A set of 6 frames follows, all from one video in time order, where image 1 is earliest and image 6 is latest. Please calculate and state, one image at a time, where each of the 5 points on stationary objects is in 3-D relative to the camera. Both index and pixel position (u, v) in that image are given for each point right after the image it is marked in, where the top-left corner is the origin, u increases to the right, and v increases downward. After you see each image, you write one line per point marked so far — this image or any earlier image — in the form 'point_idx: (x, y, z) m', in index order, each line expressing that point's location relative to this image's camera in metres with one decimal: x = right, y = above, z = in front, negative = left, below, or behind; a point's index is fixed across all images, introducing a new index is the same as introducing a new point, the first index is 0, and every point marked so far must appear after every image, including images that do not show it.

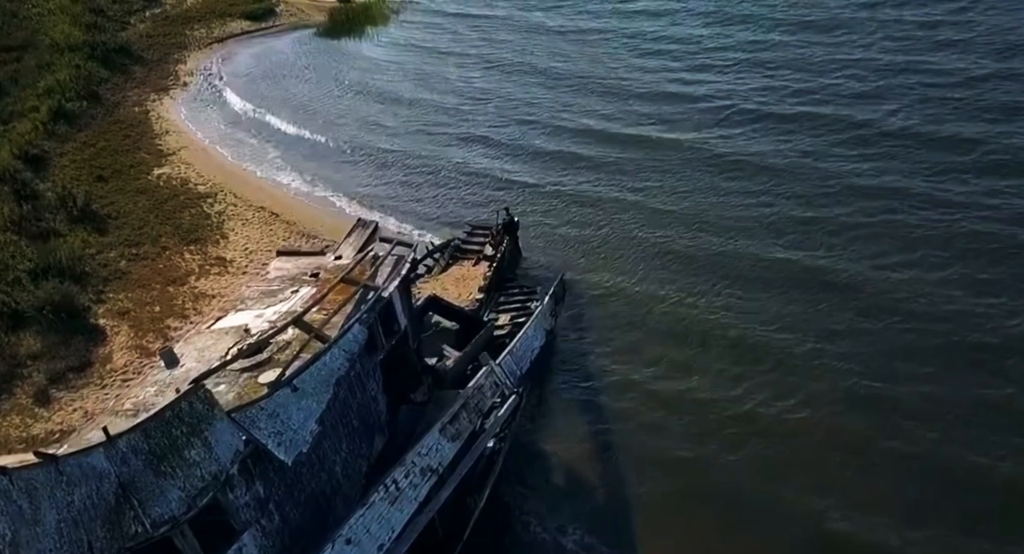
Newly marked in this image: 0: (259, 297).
0: (-4.8, -0.4, +15.4) m
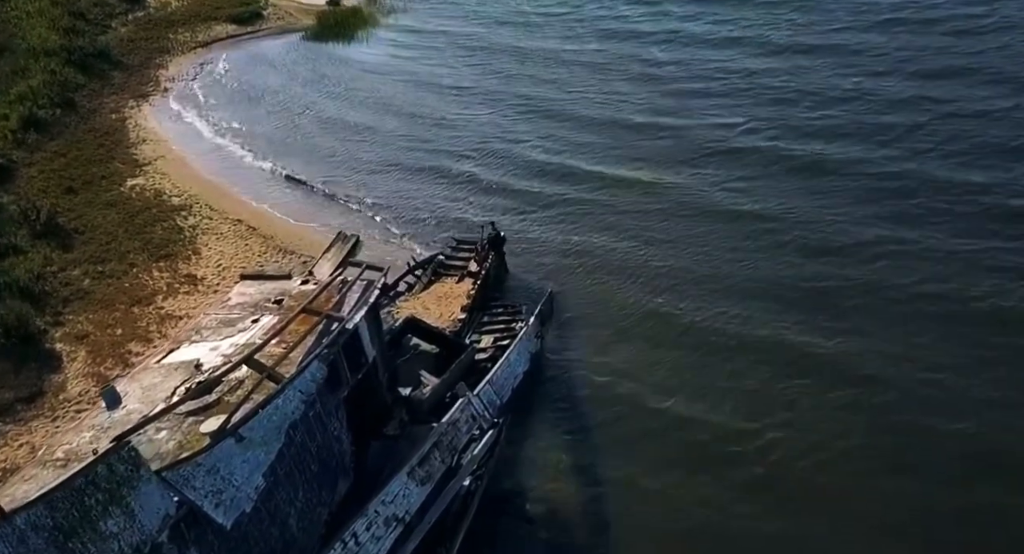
0: (-5.2, -0.9, +14.3) m
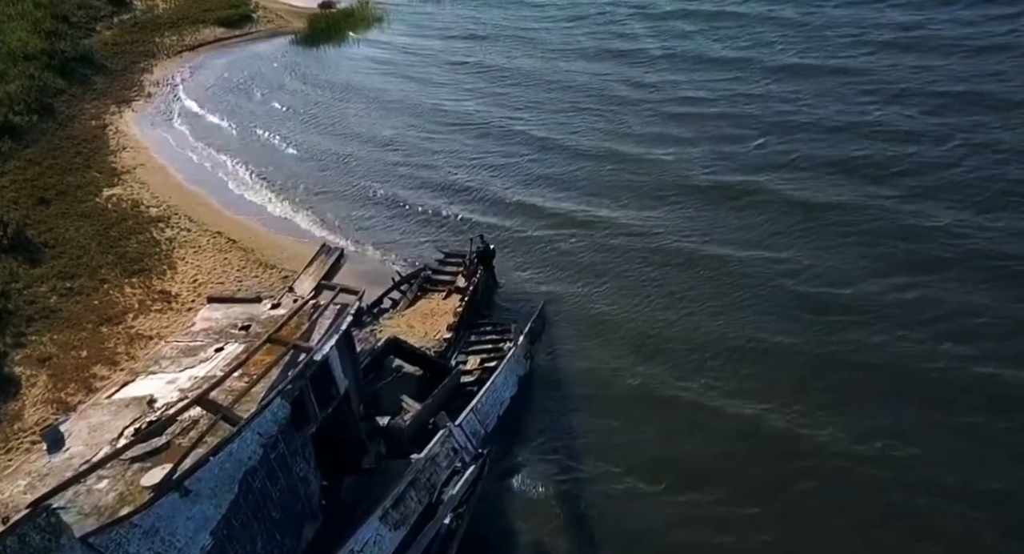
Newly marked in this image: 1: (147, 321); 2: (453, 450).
0: (-5.5, -1.3, +13.4) m
1: (-9.0, -1.1, +20.0) m
2: (-1.1, -3.2, +15.2) m
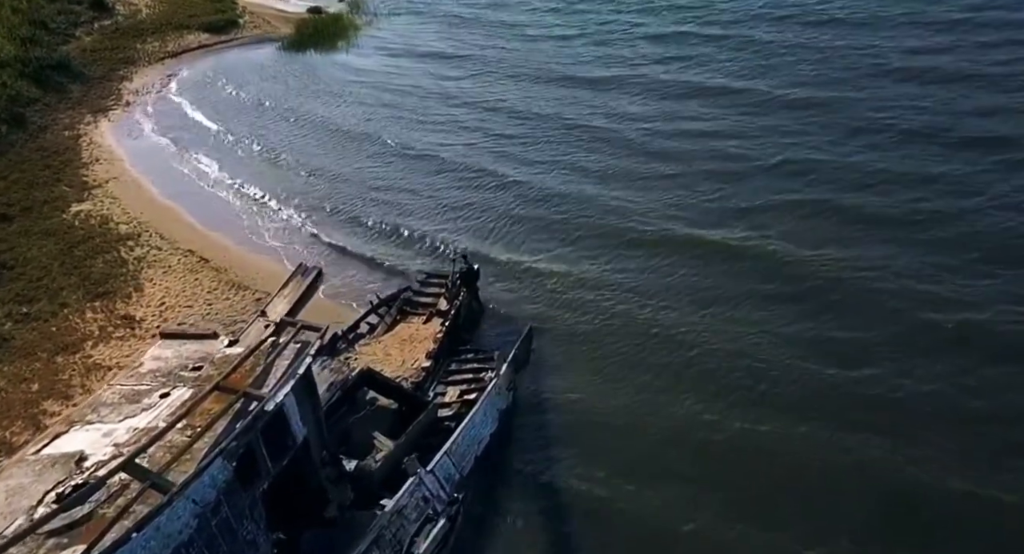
0: (-5.9, -1.9, +12.2) m
1: (-9.5, -1.7, +18.9) m
2: (-1.5, -3.8, +14.0) m
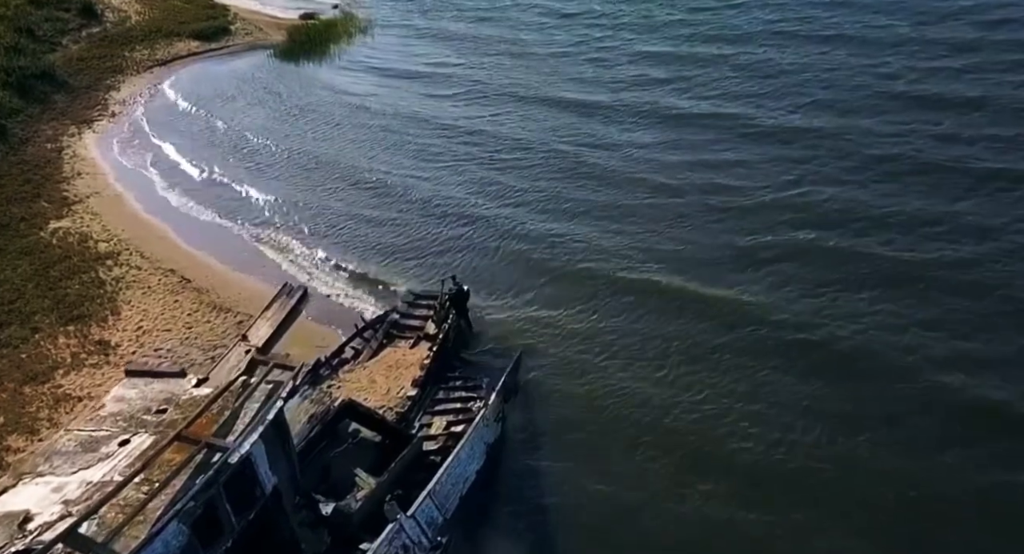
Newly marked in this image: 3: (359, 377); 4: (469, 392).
0: (-6.2, -2.4, +11.5) m
1: (-9.7, -2.2, +18.1) m
2: (-1.8, -4.4, +13.2) m
3: (-3.6, -2.4, +19.4) m
4: (-1.0, -2.7, +18.9) m
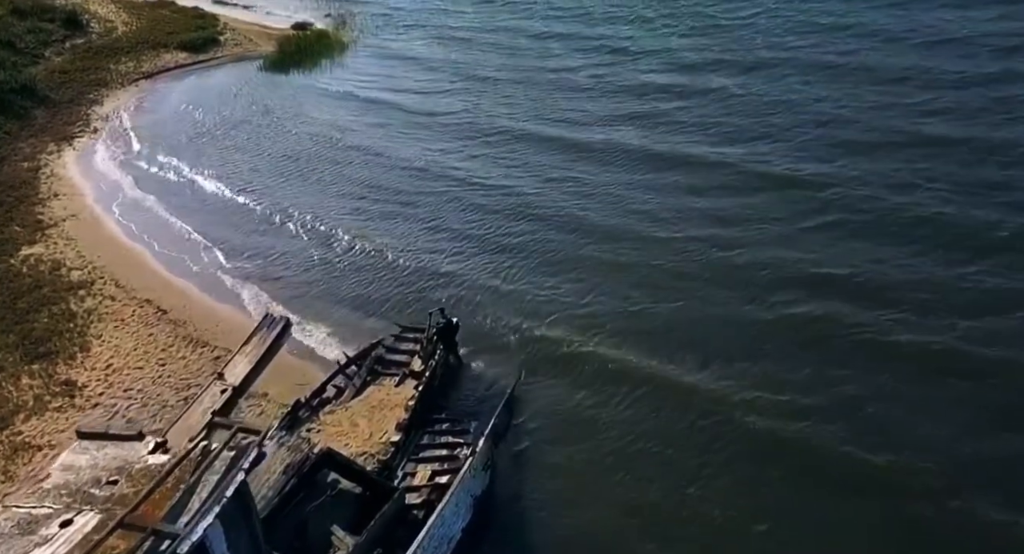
0: (-6.4, -3.3, +10.4) m
1: (-9.9, -3.1, +17.0) m
2: (-2.0, -5.2, +12.2) m
3: (-3.9, -3.2, +18.3) m
4: (-1.2, -3.5, +17.8) m
